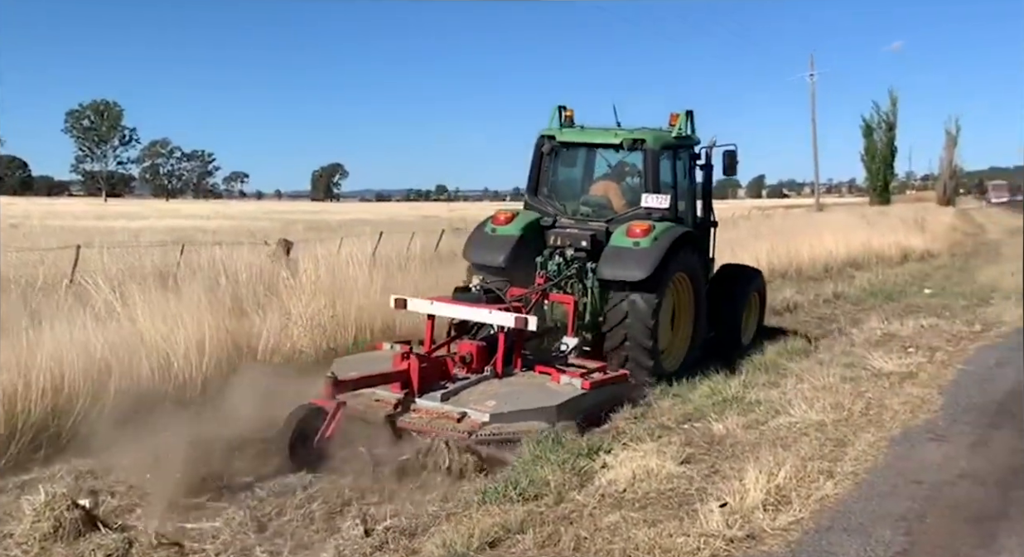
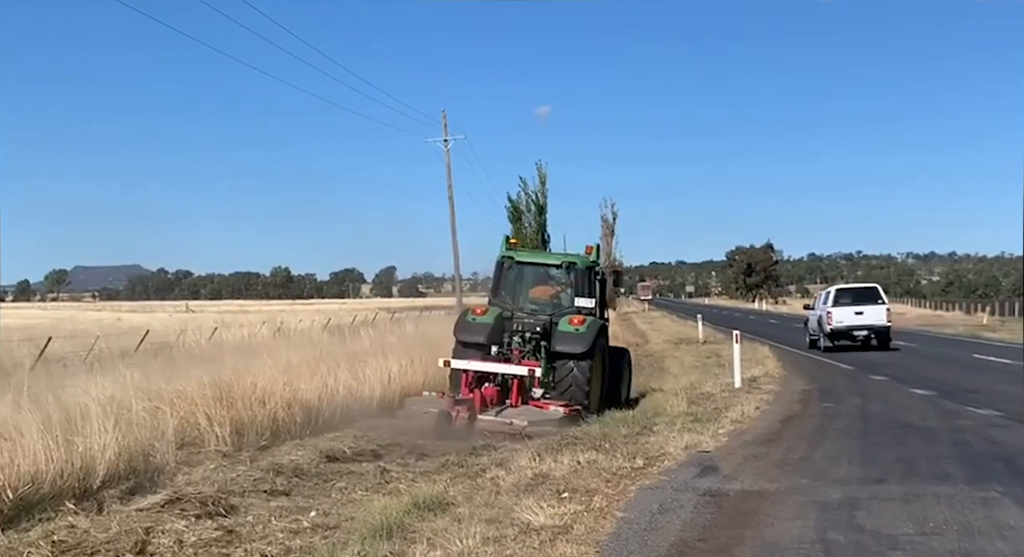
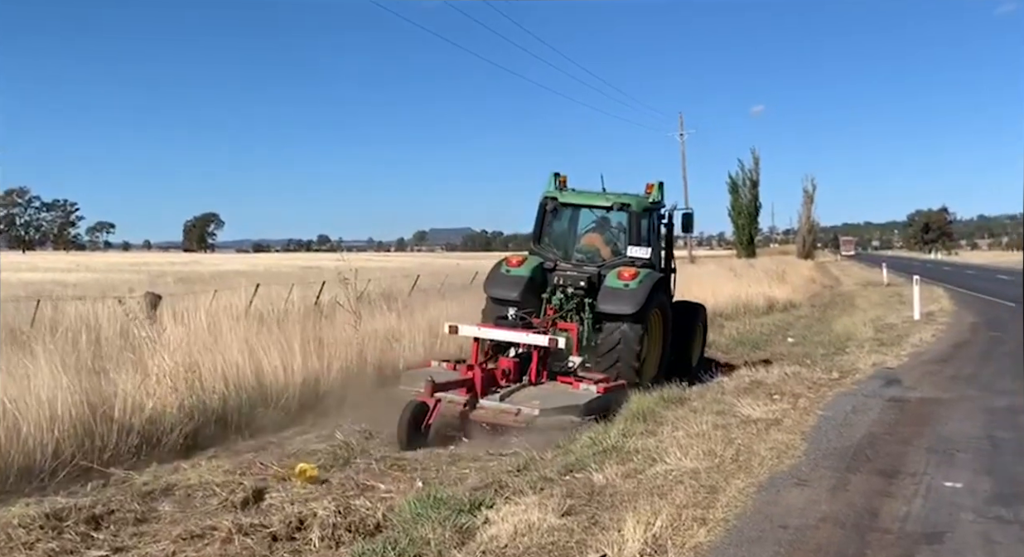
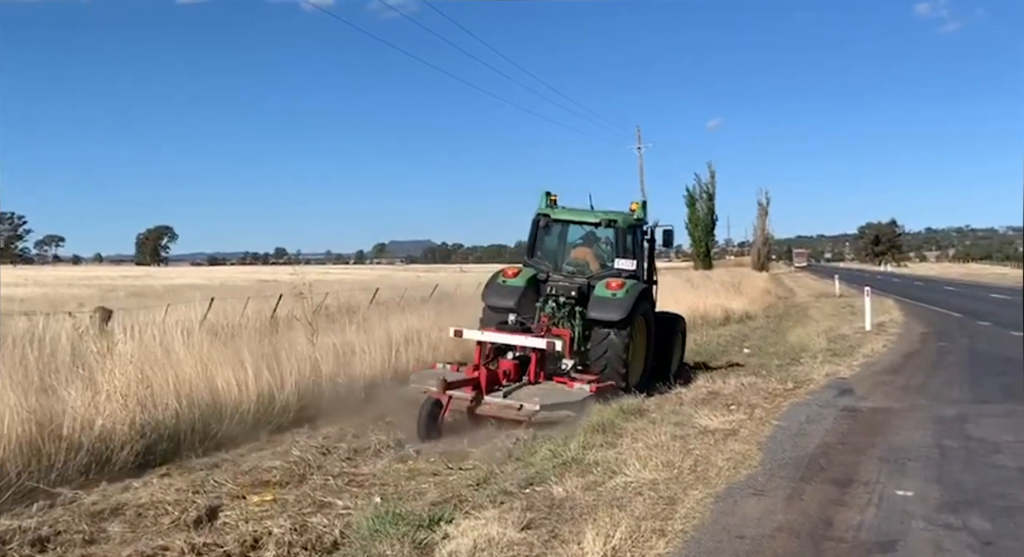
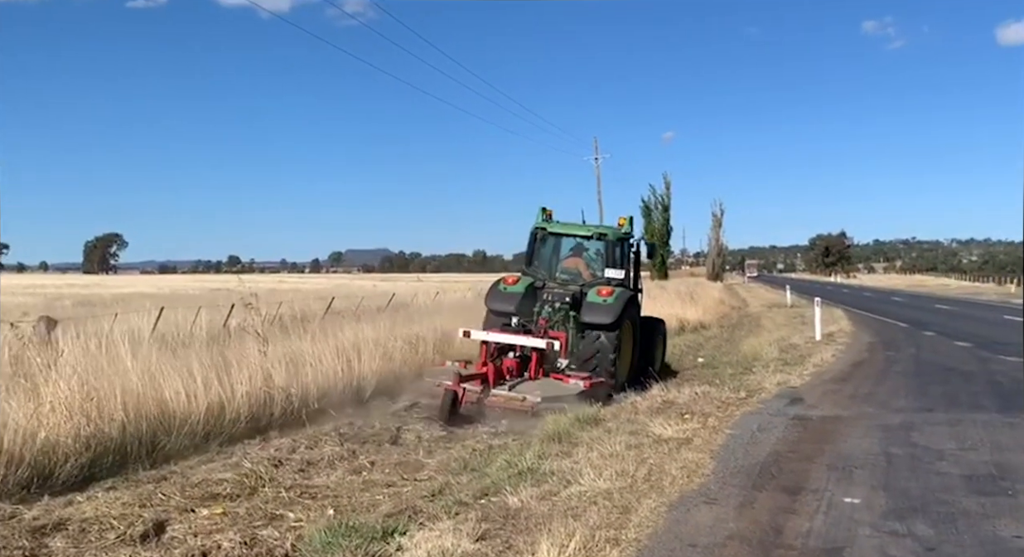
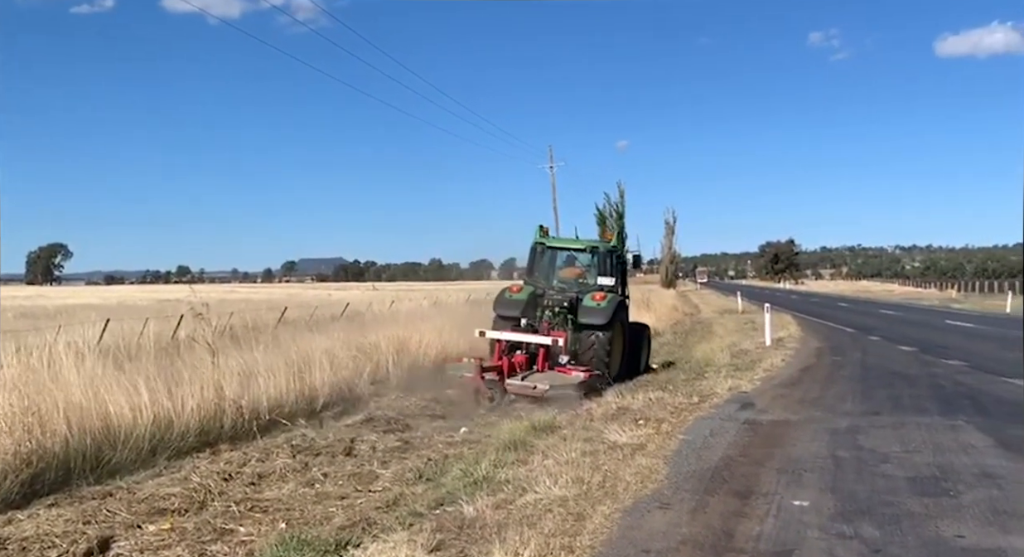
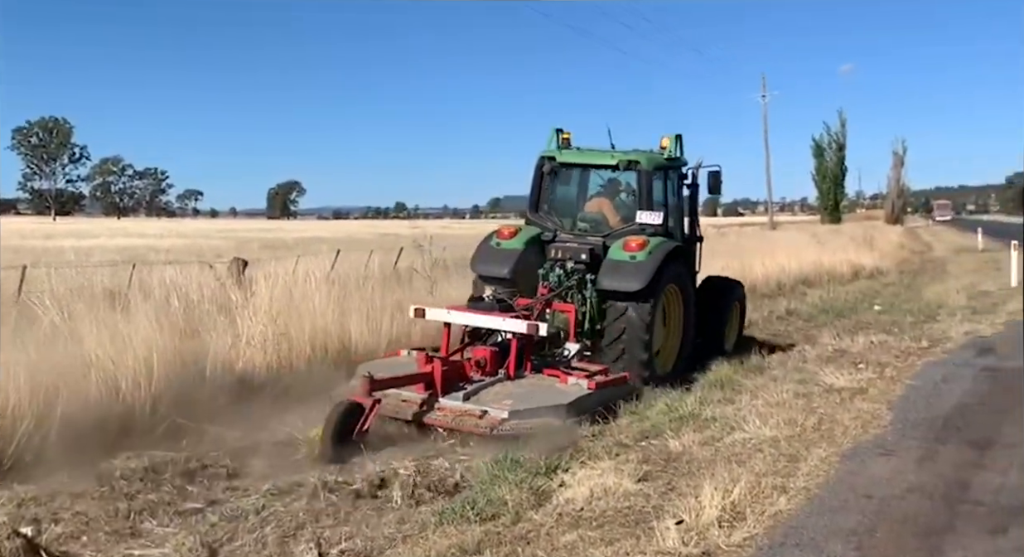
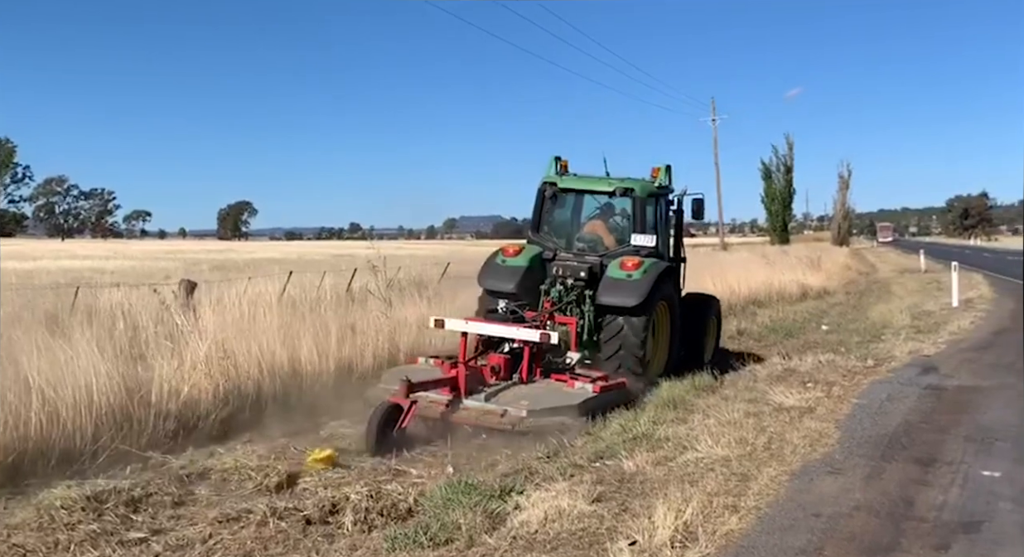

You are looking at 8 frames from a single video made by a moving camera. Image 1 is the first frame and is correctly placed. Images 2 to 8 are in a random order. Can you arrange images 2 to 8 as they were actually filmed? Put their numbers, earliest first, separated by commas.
7, 8, 3, 4, 5, 6, 2
